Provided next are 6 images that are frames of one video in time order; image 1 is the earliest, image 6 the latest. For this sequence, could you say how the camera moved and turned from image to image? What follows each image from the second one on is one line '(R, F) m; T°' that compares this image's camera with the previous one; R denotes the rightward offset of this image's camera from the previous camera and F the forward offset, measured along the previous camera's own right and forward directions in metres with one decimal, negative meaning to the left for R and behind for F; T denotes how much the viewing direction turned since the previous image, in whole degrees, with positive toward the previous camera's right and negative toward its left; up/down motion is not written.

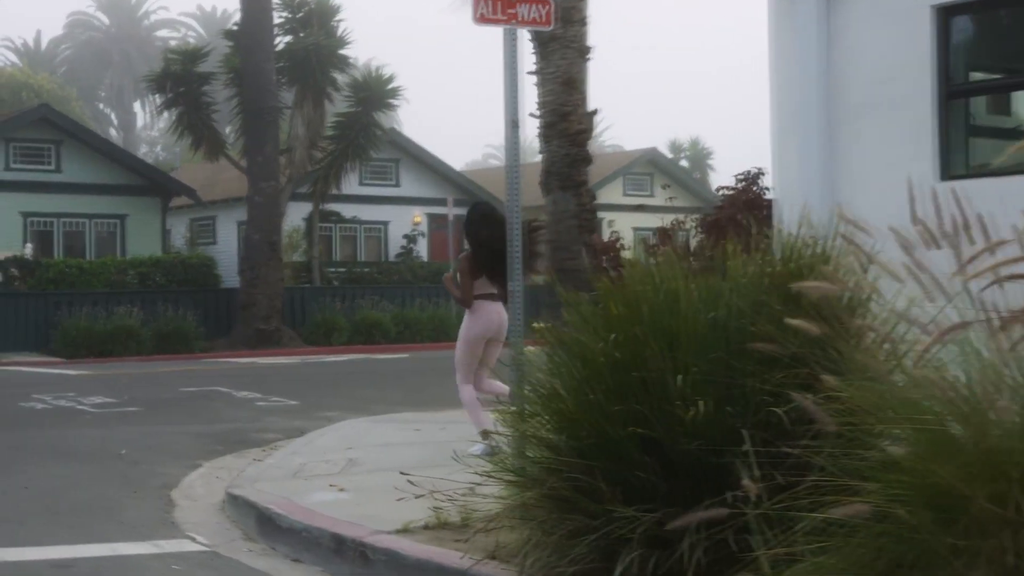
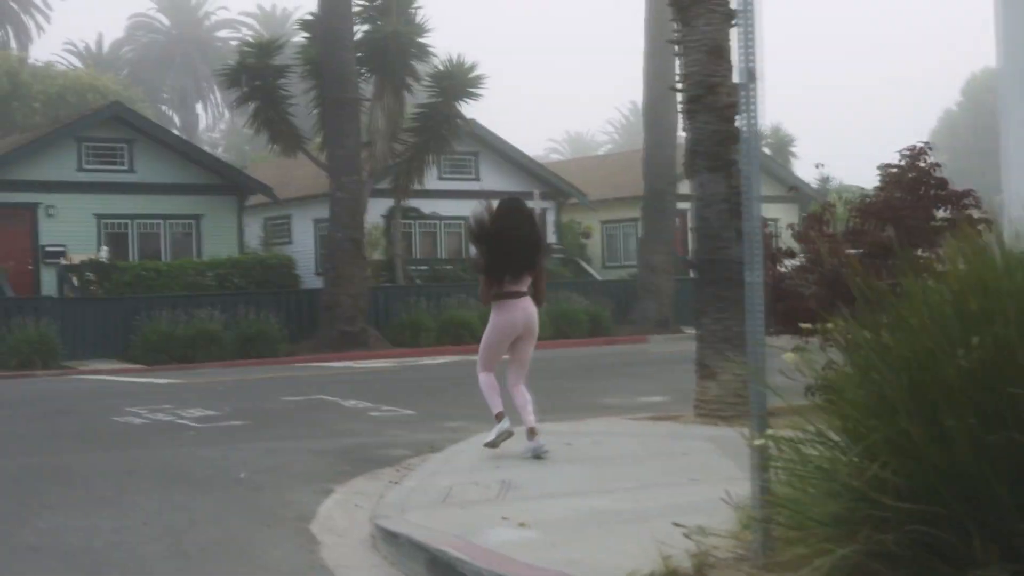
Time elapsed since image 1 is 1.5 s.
(-0.8, +1.3) m; -3°
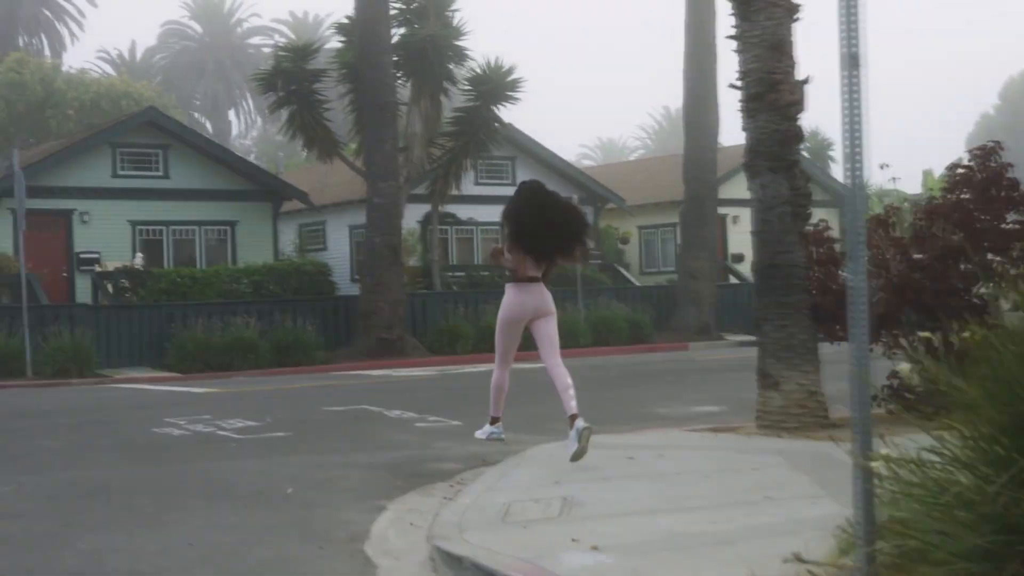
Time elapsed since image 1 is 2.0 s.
(-0.2, +0.4) m; -1°
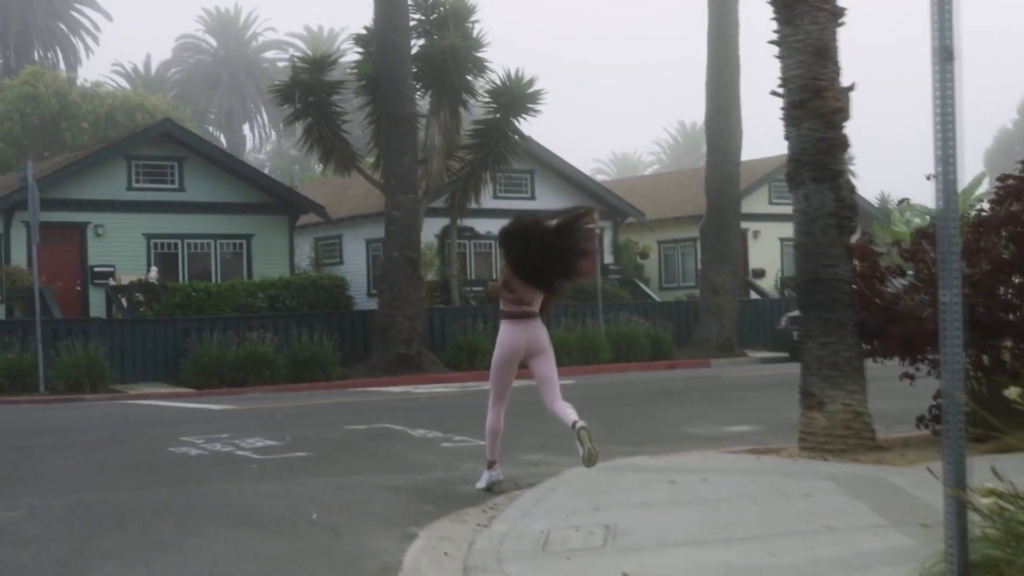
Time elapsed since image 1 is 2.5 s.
(-0.2, +0.4) m; -1°
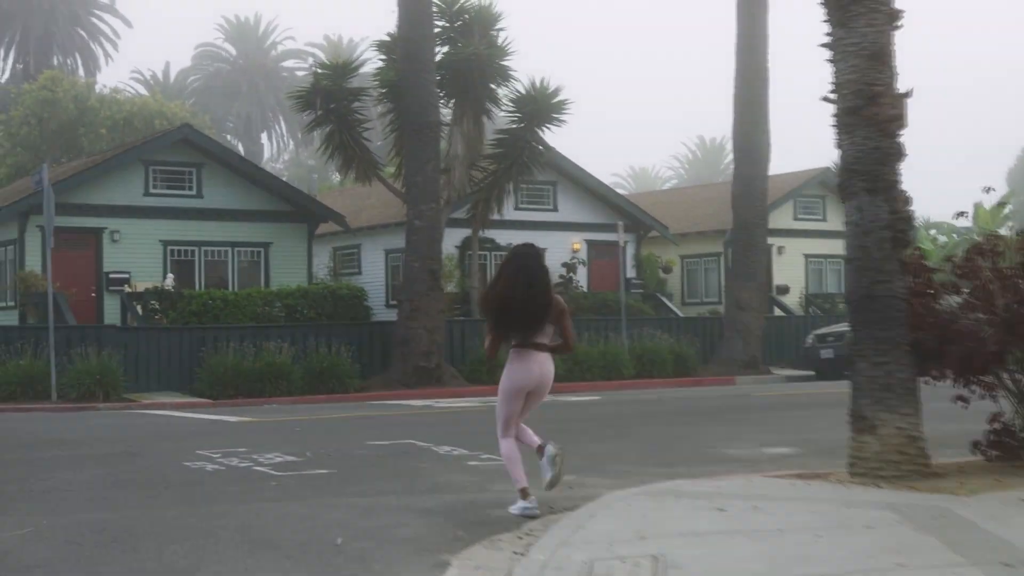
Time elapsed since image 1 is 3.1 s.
(-0.2, +0.5) m; -1°
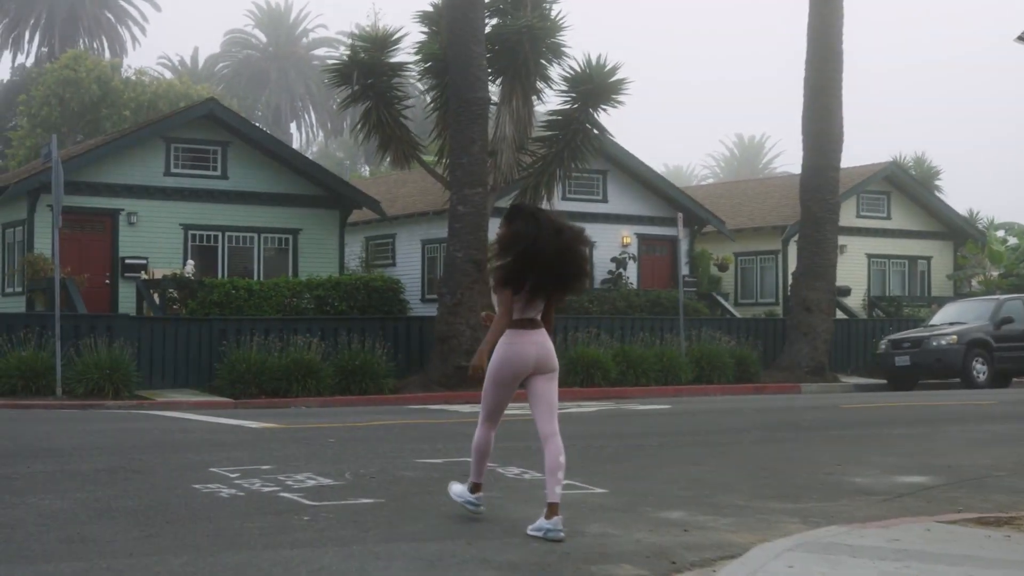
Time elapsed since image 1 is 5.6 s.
(-0.5, +2.1) m; -1°
